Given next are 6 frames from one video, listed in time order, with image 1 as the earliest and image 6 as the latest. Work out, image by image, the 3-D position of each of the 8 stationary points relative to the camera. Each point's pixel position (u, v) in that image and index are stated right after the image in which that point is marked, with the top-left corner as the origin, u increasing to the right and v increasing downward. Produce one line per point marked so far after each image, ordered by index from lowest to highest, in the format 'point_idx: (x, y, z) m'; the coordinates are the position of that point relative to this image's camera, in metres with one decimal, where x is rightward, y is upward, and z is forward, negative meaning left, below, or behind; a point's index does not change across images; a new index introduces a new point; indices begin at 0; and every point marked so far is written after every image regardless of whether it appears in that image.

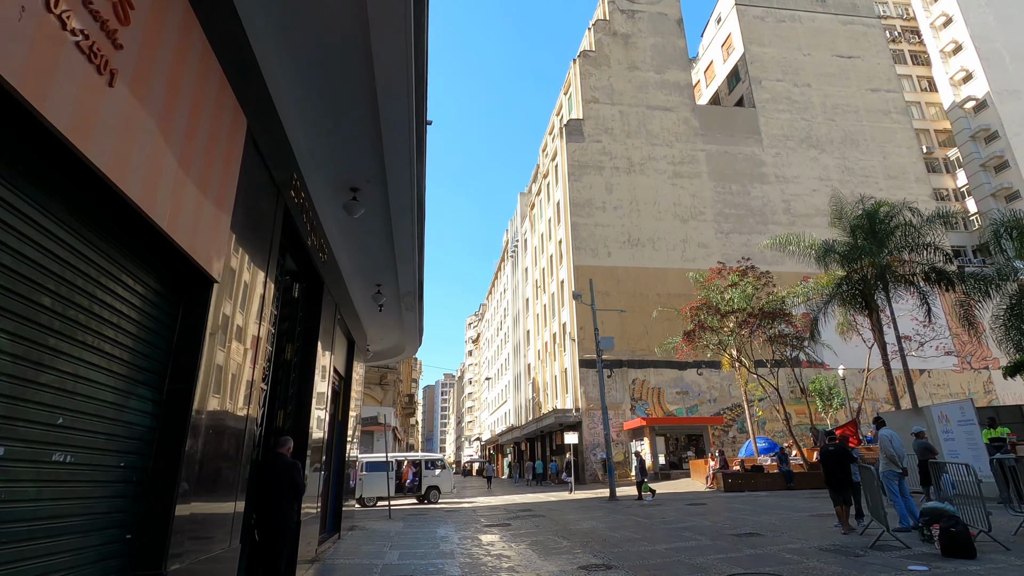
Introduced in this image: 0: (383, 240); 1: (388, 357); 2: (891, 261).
0: (-2.0, +0.7, +8.2) m
1: (-3.7, -2.1, +15.6) m
2: (+13.7, +1.0, +19.0) m
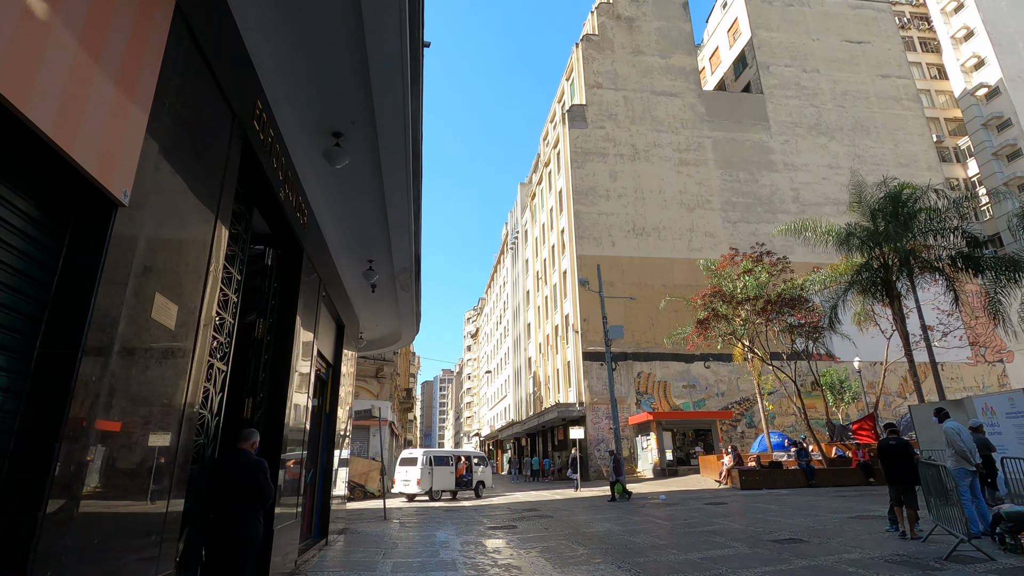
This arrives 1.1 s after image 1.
0: (-1.9, +1.1, +7.1) m
1: (-3.6, -1.6, +14.5) m
2: (+13.8, +1.4, +18.0) m
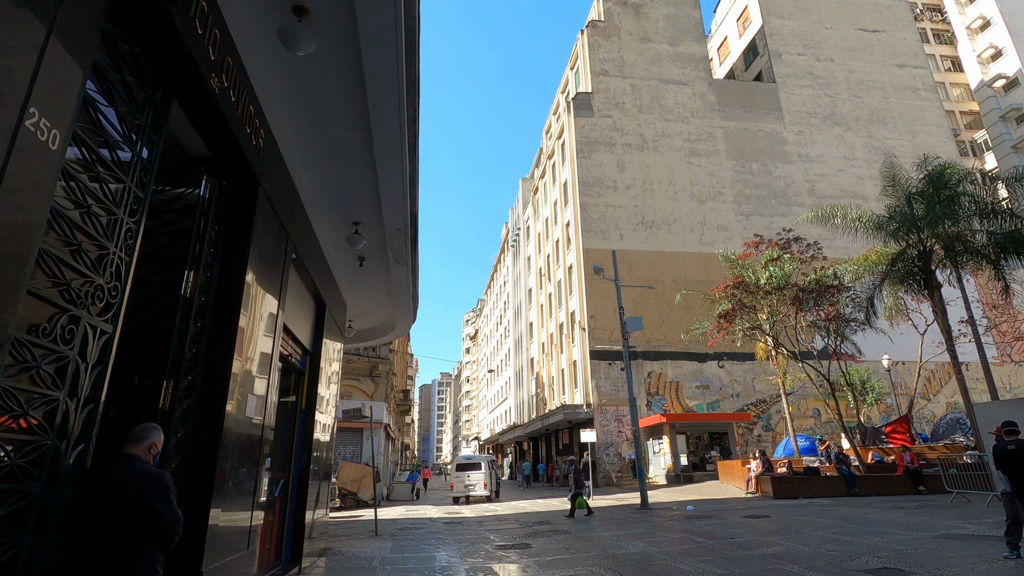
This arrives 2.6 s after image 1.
0: (-1.6, +1.6, +5.5) m
1: (-3.4, -1.2, +12.9) m
2: (+14.0, +1.8, +16.4) m
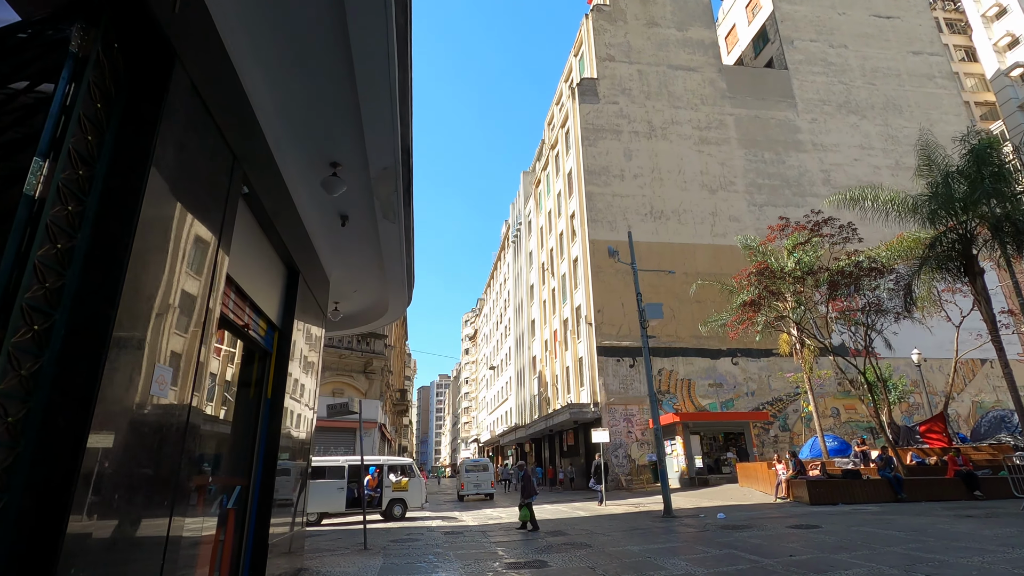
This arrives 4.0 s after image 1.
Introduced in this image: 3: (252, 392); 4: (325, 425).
0: (-1.4, +2.0, +4.1) m
1: (-3.2, -0.8, +11.4) m
2: (+14.2, +2.2, +15.0) m
3: (-2.9, -1.2, +5.9) m
4: (-7.0, -5.1, +19.8) m
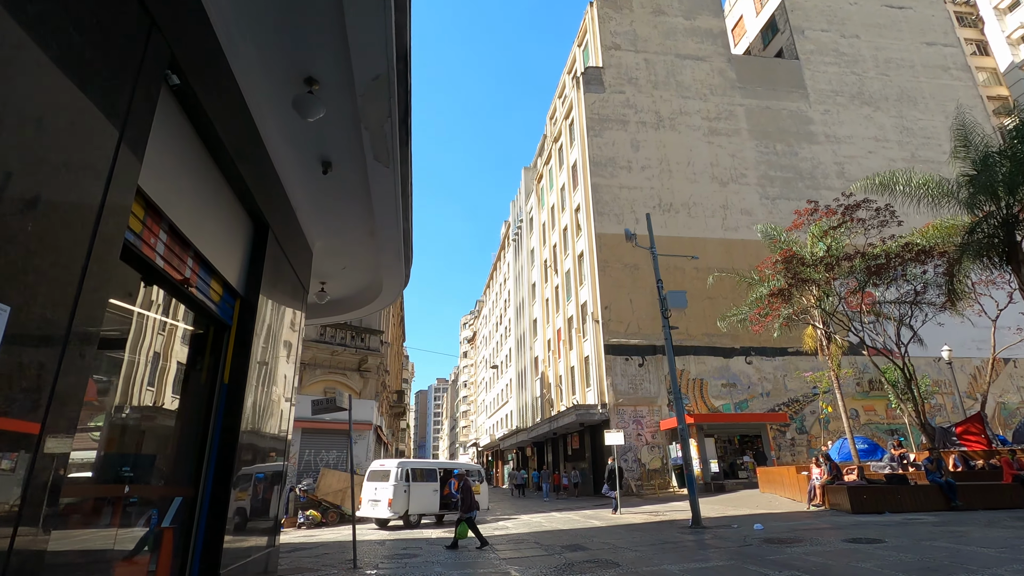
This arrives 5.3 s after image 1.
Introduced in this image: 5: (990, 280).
0: (-1.2, +2.5, +2.8) m
1: (-3.0, -0.4, +10.1) m
2: (+14.4, +2.5, +13.8) m
3: (-2.7, -0.8, +4.6) m
4: (-6.9, -4.9, +18.4) m
5: (+15.0, +0.2, +16.5) m
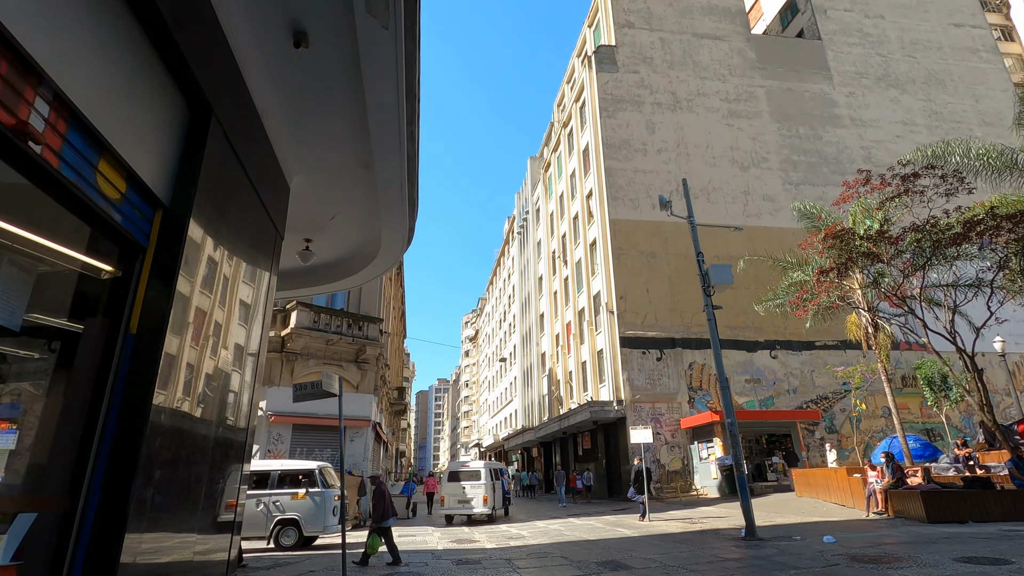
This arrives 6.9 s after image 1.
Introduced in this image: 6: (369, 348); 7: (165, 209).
0: (-0.8, +3.0, +1.2) m
1: (-2.6, +0.1, +8.5) m
2: (+14.8, +3.0, +12.1) m
3: (-2.3, -0.2, +2.9) m
4: (-6.5, -4.3, +16.8) m
5: (+15.4, +0.7, +14.8) m
6: (-5.1, -2.2, +18.8) m
7: (-2.2, +0.5, +3.6) m
